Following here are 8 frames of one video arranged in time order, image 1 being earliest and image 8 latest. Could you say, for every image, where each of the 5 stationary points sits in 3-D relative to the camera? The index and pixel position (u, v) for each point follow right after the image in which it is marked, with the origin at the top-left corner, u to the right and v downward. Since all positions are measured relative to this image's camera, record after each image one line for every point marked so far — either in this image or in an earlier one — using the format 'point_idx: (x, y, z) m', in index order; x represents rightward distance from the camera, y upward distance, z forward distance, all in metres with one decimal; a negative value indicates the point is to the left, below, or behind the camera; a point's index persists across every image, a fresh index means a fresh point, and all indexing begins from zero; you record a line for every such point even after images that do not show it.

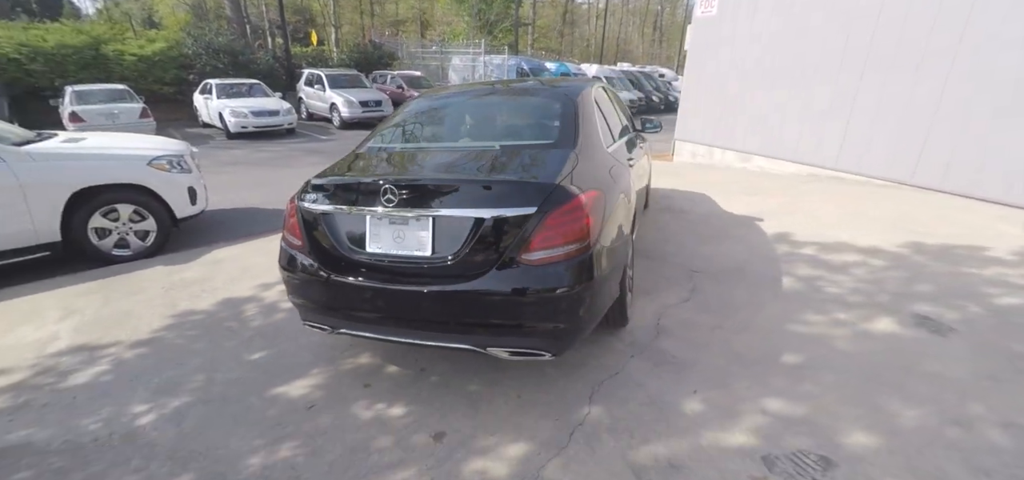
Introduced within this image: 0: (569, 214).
0: (+0.3, +0.1, +2.4) m
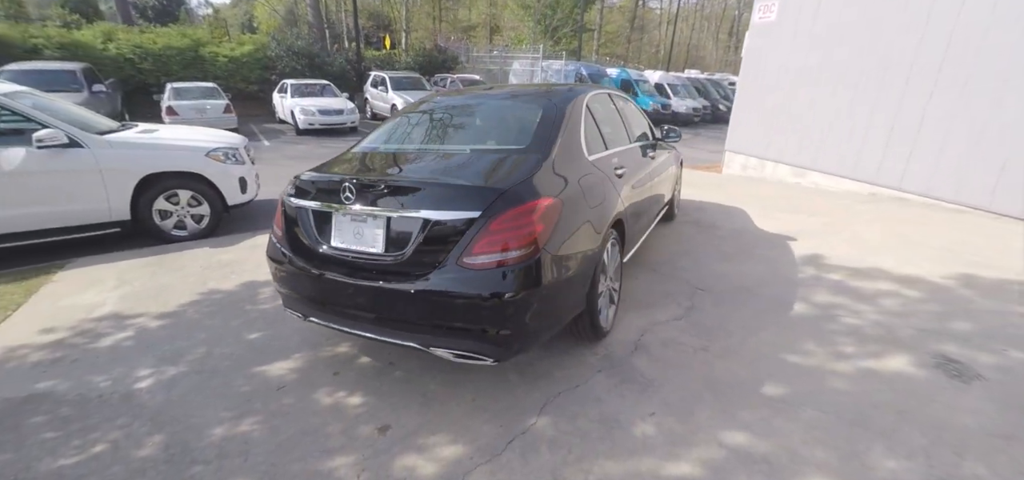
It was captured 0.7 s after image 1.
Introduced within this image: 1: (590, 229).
0: (0.0, +0.1, +2.4) m
1: (+0.4, 0.0, +2.8) m
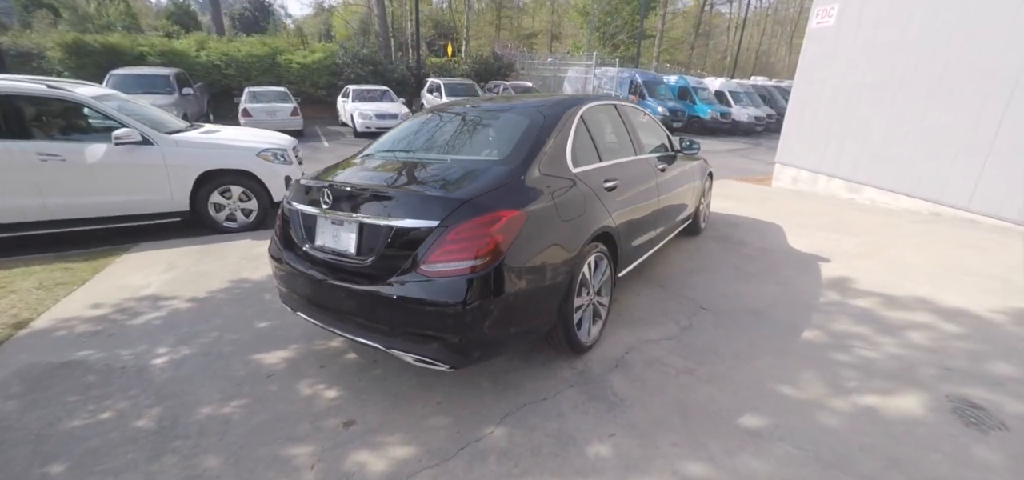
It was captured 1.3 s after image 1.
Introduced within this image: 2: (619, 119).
0: (-0.2, 0.0, +2.4) m
1: (+0.3, 0.0, +2.8) m
2: (+0.8, +0.9, +3.8) m
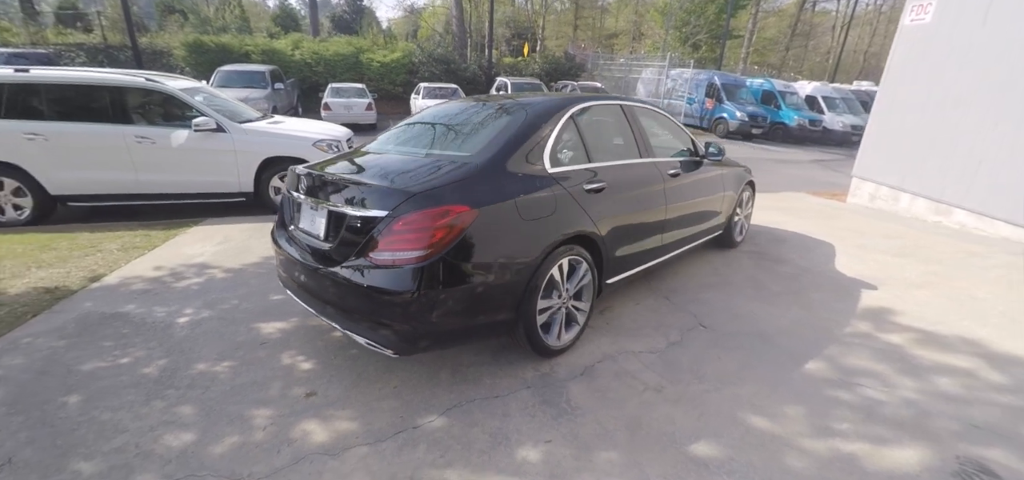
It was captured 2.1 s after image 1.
0: (-0.5, +0.1, +2.5) m
1: (+0.1, 0.0, +2.8) m
2: (+0.8, +0.9, +3.7) m
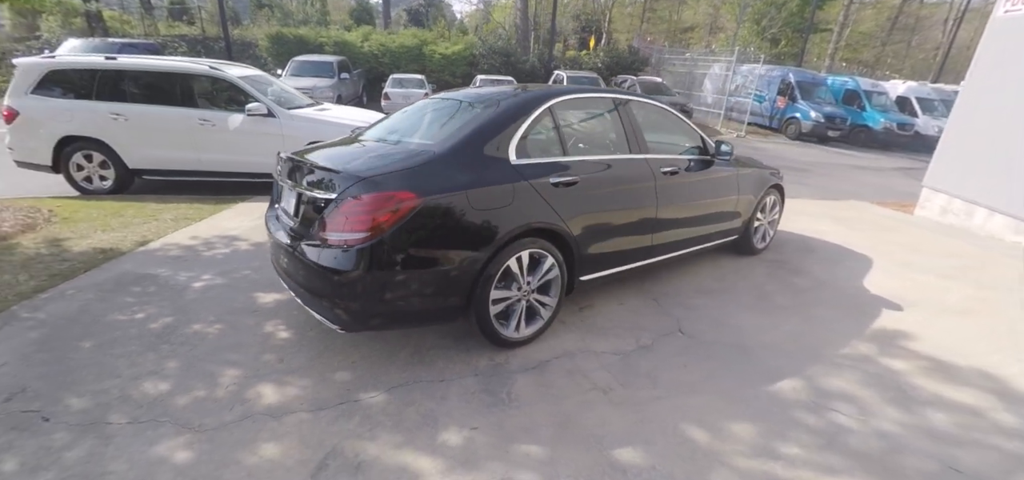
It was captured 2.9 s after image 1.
0: (-0.8, +0.2, +2.6) m
1: (-0.2, 0.0, +2.8) m
2: (+0.7, +0.9, +3.6) m
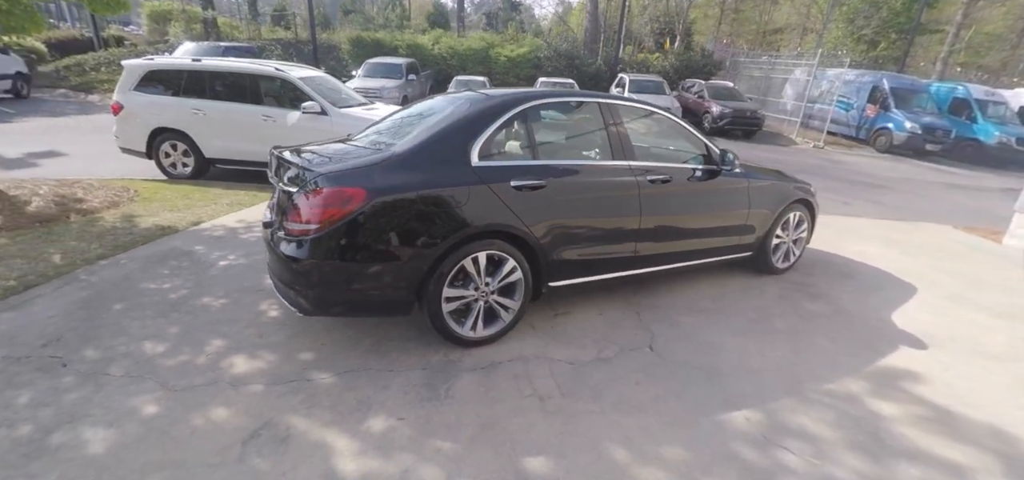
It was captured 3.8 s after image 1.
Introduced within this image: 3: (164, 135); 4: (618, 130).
0: (-1.0, +0.2, +2.8) m
1: (-0.5, +0.1, +2.9) m
2: (+0.6, +0.9, +3.5) m
3: (-4.9, +1.5, +7.0) m
4: (+0.8, +0.8, +3.6) m
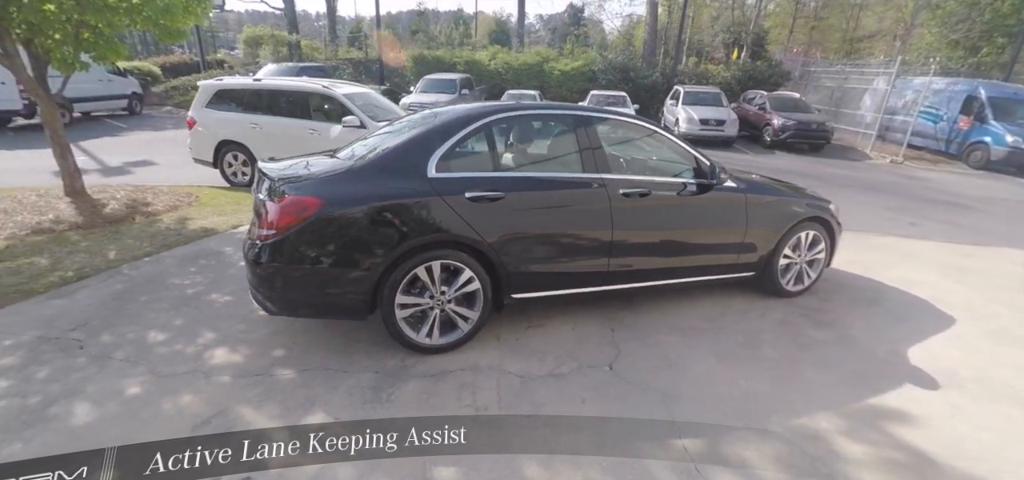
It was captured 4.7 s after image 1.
0: (-1.3, +0.2, +2.9) m
1: (-0.8, 0.0, +3.0) m
2: (+0.4, +0.8, +3.4) m
3: (-4.4, +1.4, +7.8) m
4: (+0.6, +0.7, +3.5) m
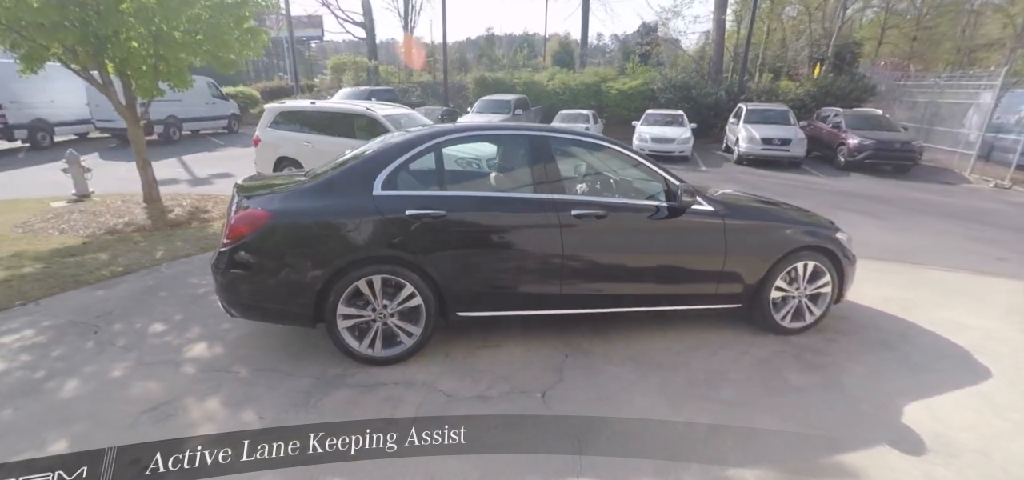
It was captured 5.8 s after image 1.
0: (-1.7, +0.2, +3.1) m
1: (-1.1, 0.0, +3.0) m
2: (+0.2, +0.6, +3.3) m
3: (-3.8, +1.3, +8.5) m
4: (+0.4, +0.6, +3.3) m
